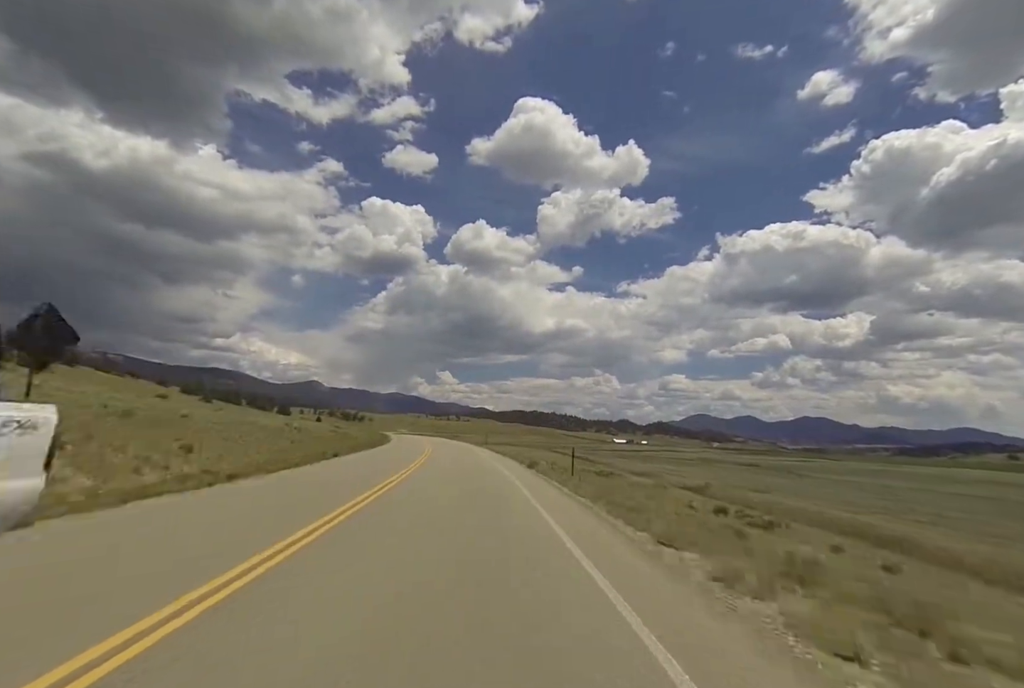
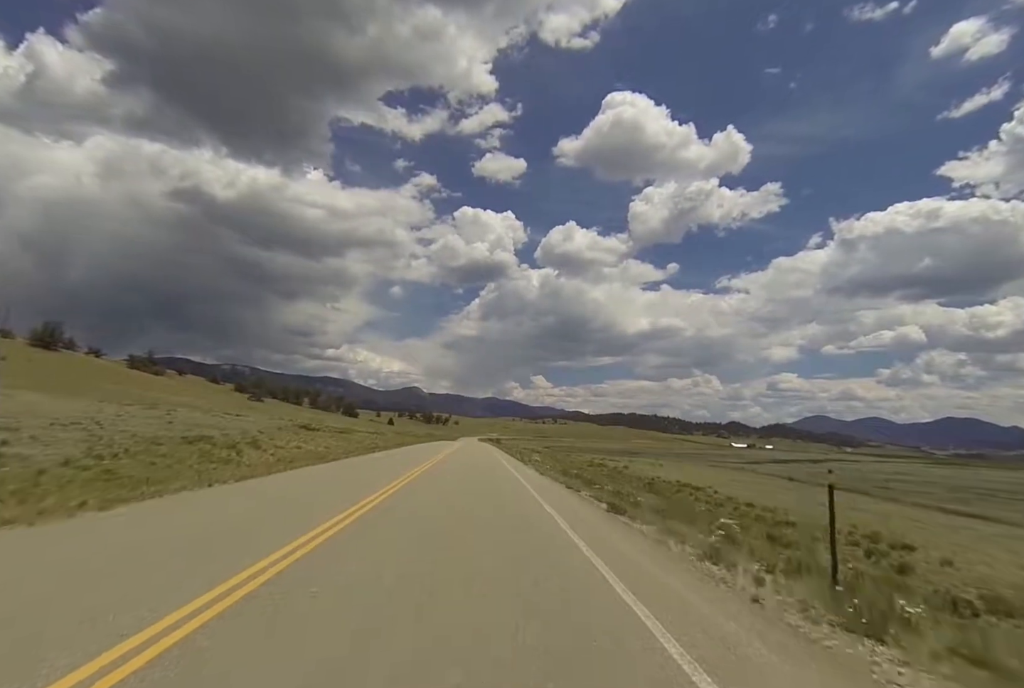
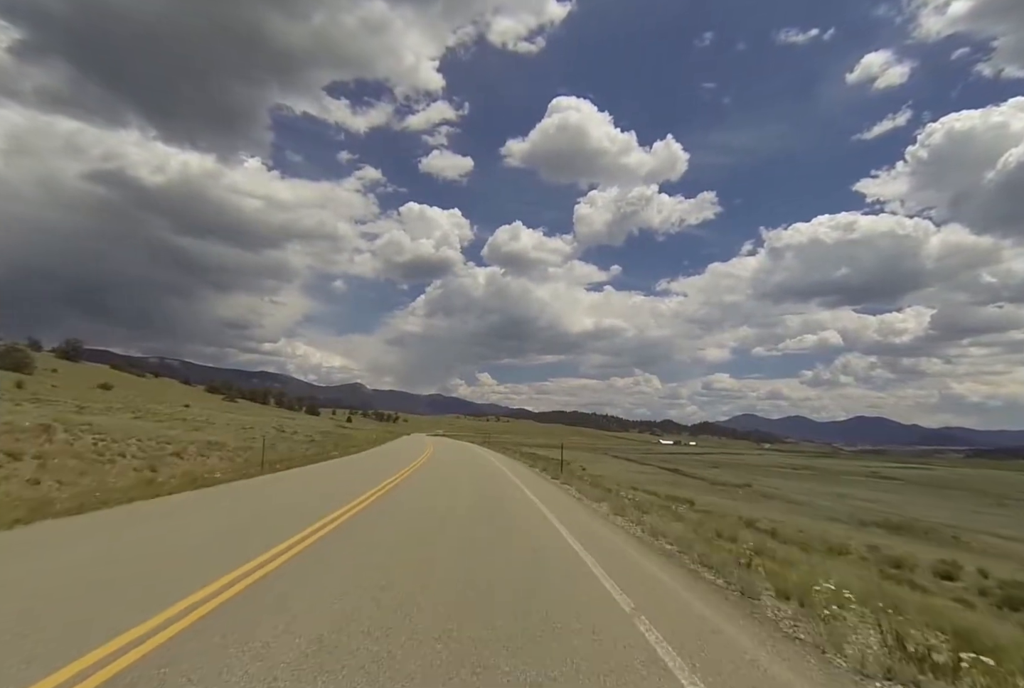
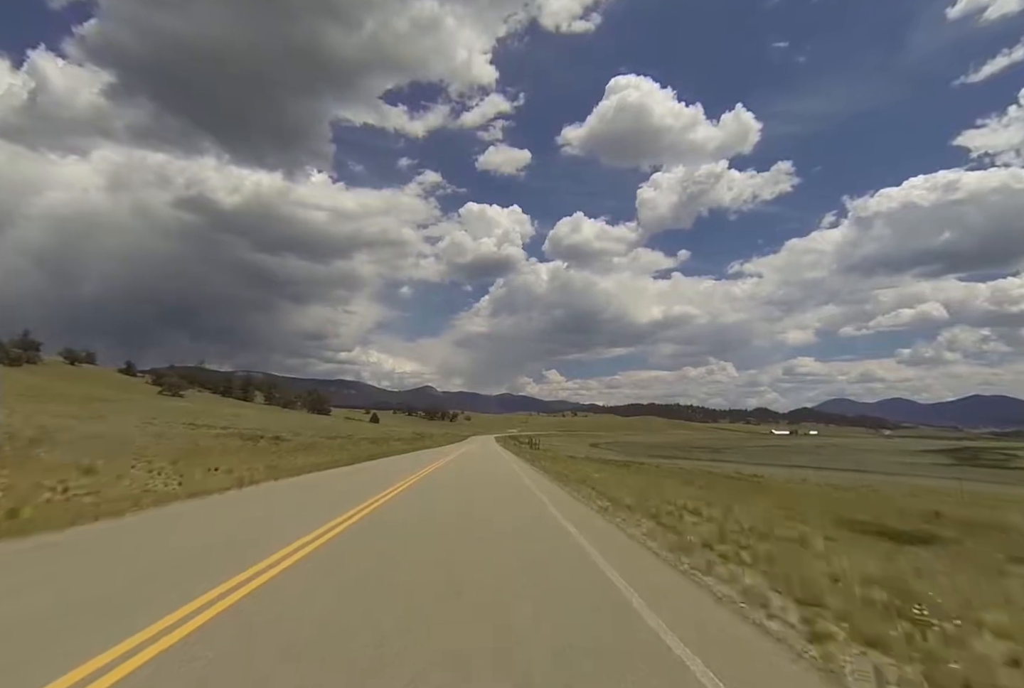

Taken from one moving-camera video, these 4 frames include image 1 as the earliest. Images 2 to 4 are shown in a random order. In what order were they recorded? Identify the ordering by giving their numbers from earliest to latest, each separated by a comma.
3, 2, 4
